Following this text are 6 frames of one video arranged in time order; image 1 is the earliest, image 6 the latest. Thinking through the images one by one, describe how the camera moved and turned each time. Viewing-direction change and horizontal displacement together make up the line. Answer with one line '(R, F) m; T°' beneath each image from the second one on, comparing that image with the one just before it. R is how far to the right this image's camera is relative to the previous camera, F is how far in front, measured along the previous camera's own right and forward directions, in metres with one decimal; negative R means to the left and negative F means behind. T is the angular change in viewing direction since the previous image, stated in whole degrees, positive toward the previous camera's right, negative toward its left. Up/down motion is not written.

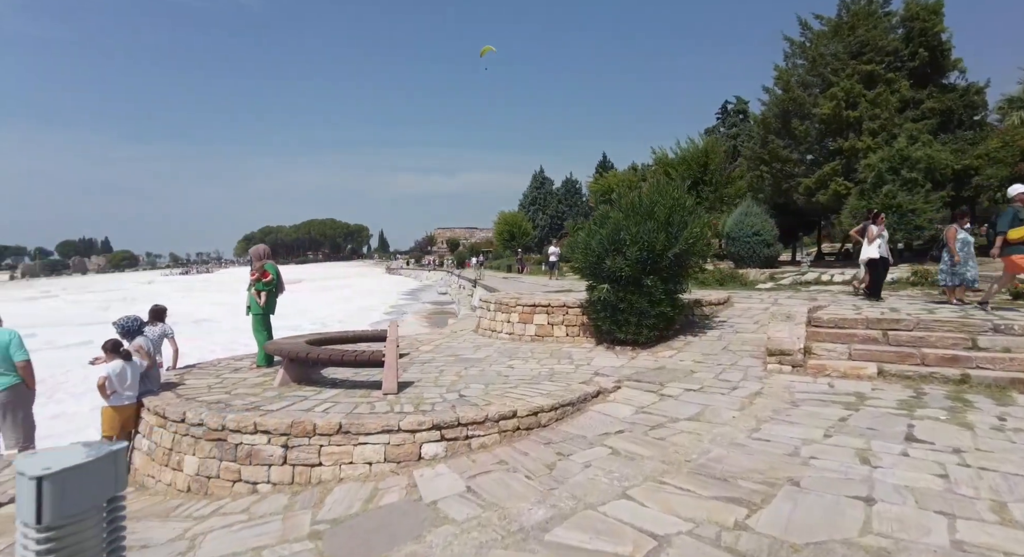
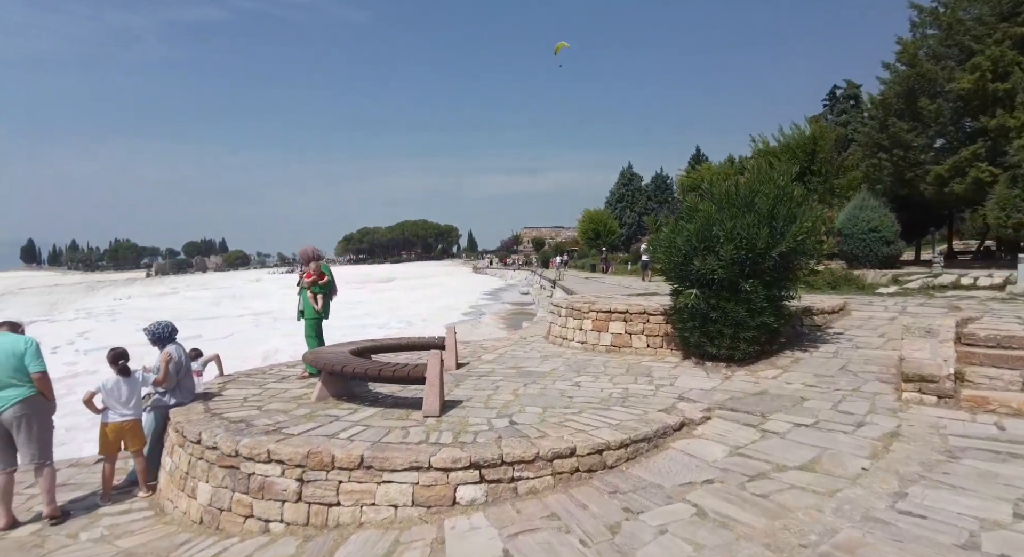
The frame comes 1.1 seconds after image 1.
(+0.2, +0.9) m; -9°
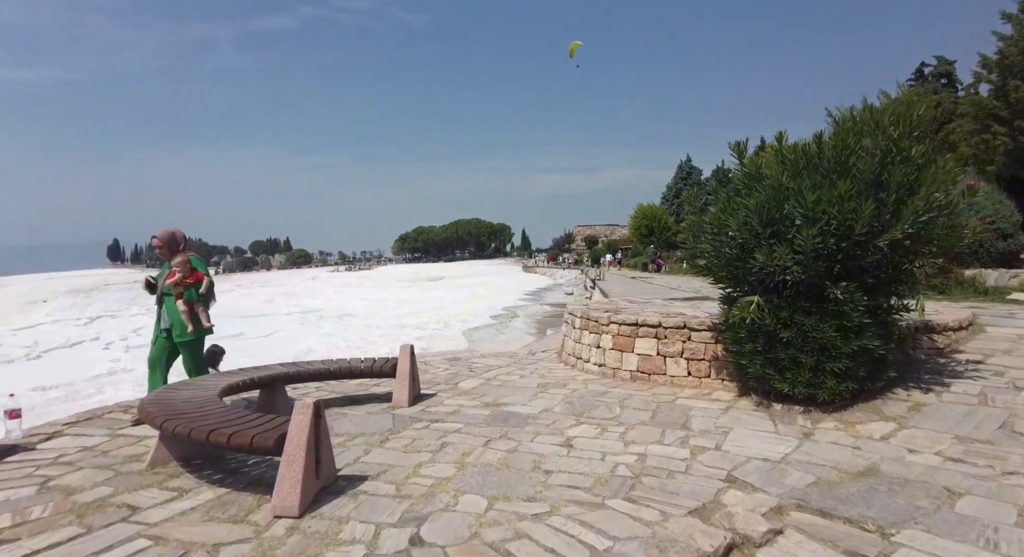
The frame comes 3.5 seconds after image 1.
(+0.7, +2.2) m; -6°
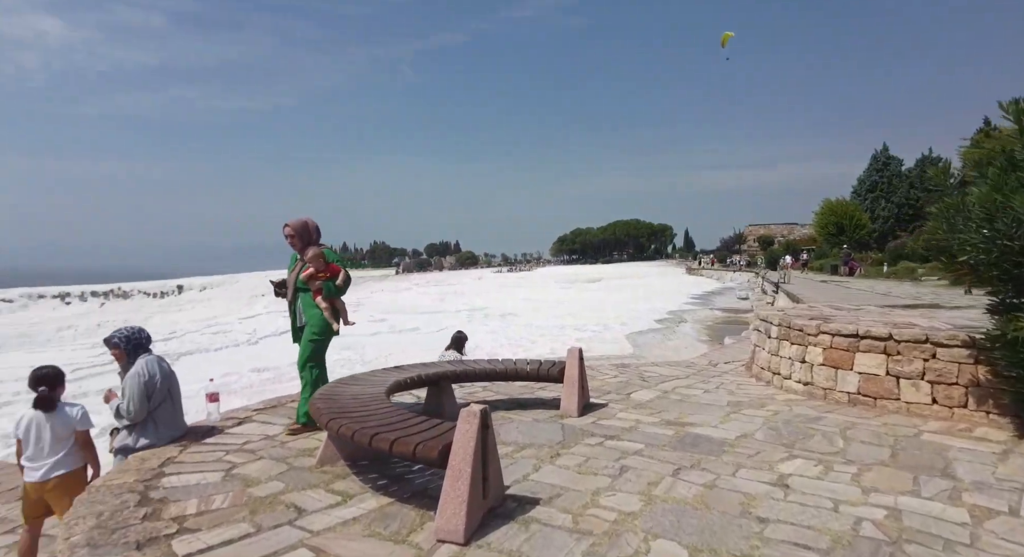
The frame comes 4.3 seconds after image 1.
(-0.2, +0.5) m; -16°
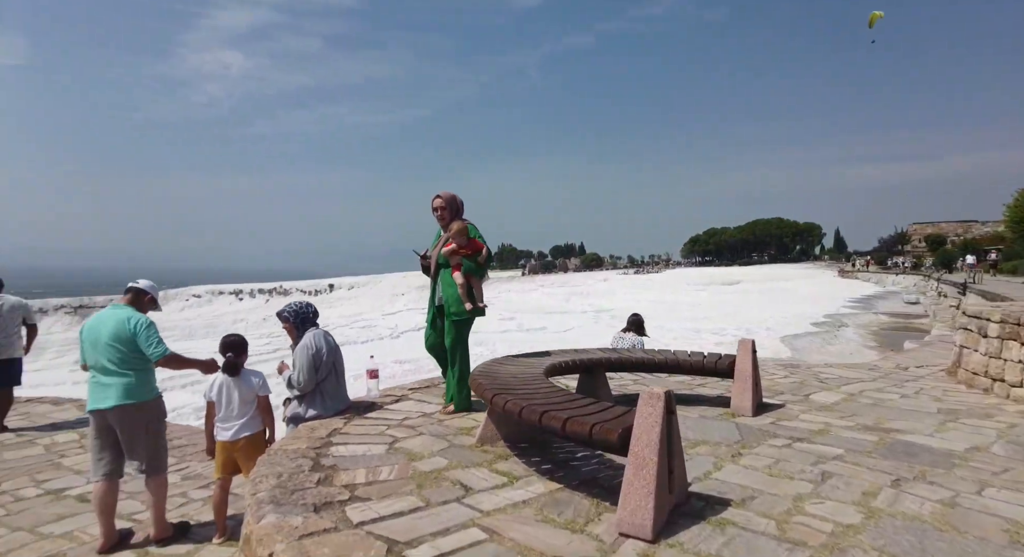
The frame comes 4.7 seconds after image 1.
(-0.3, +0.2) m; -13°
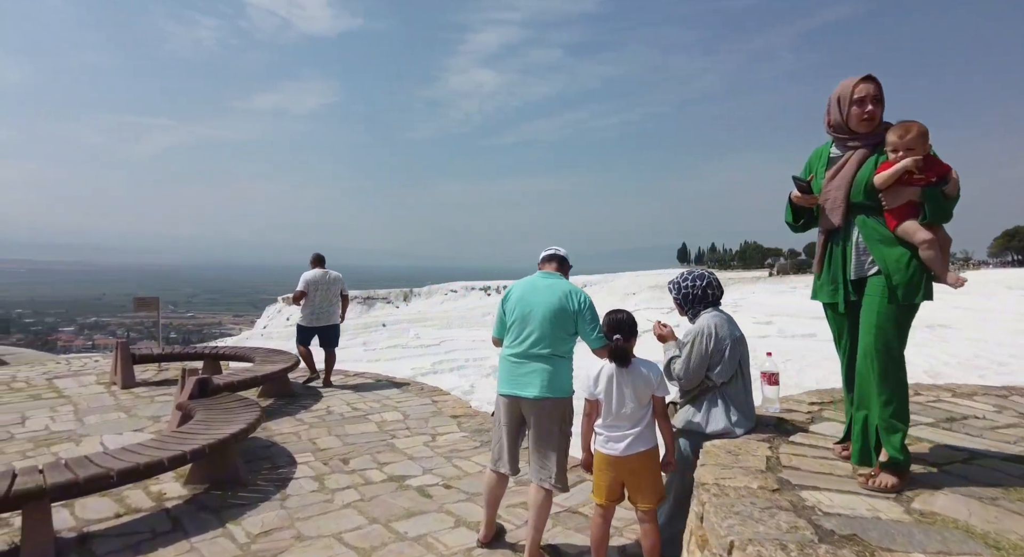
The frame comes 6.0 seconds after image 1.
(-1.2, +1.0) m; -23°
